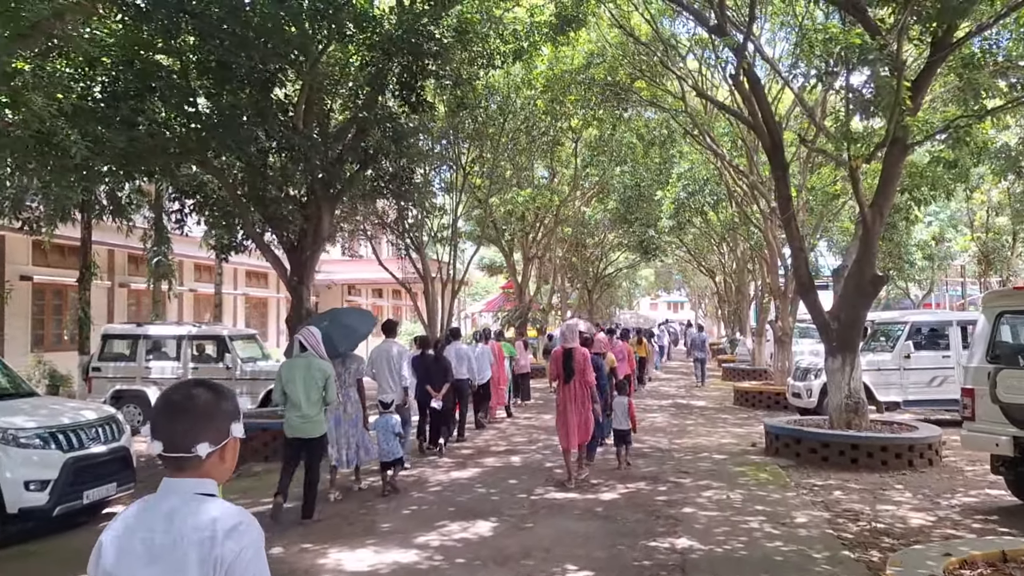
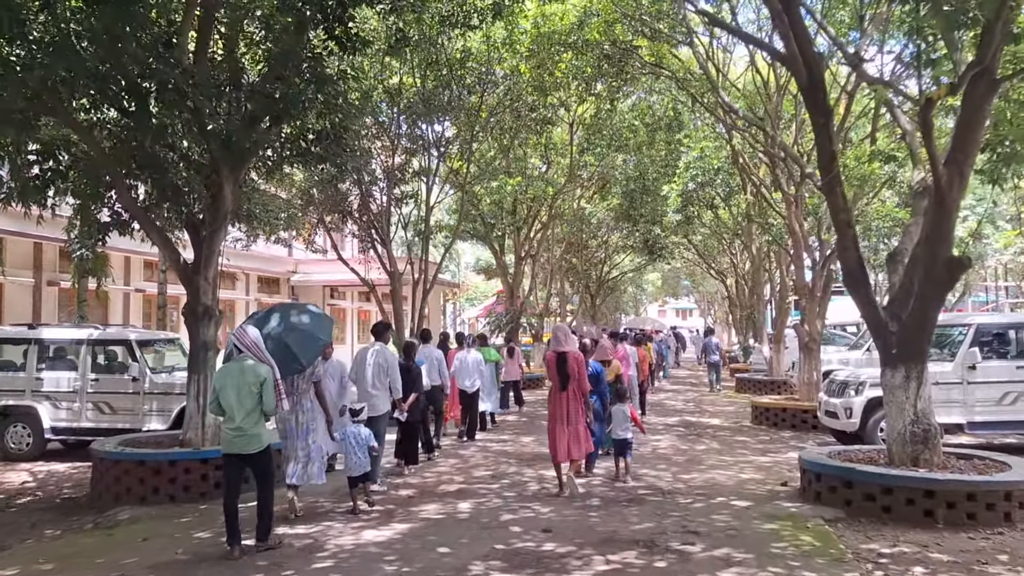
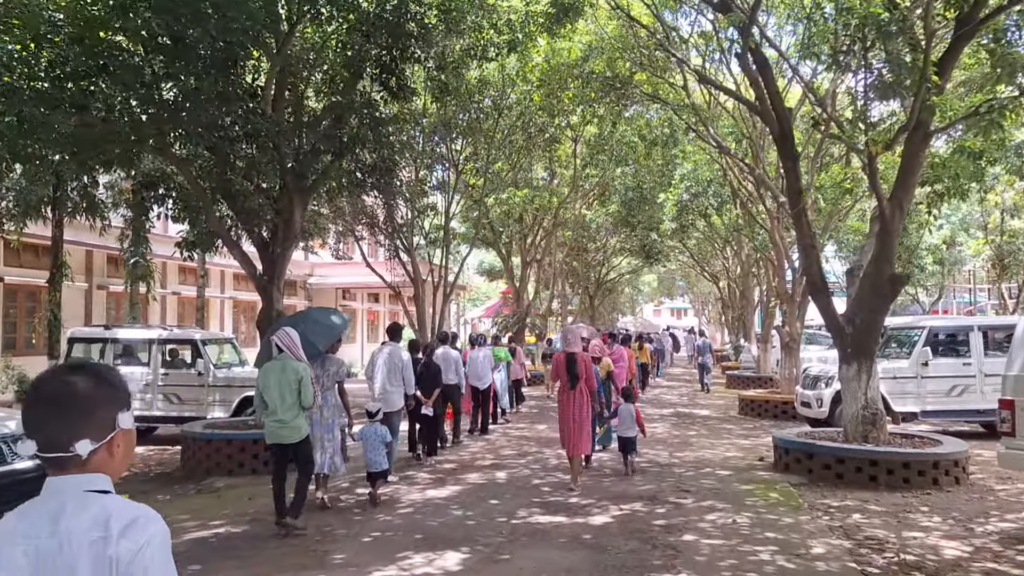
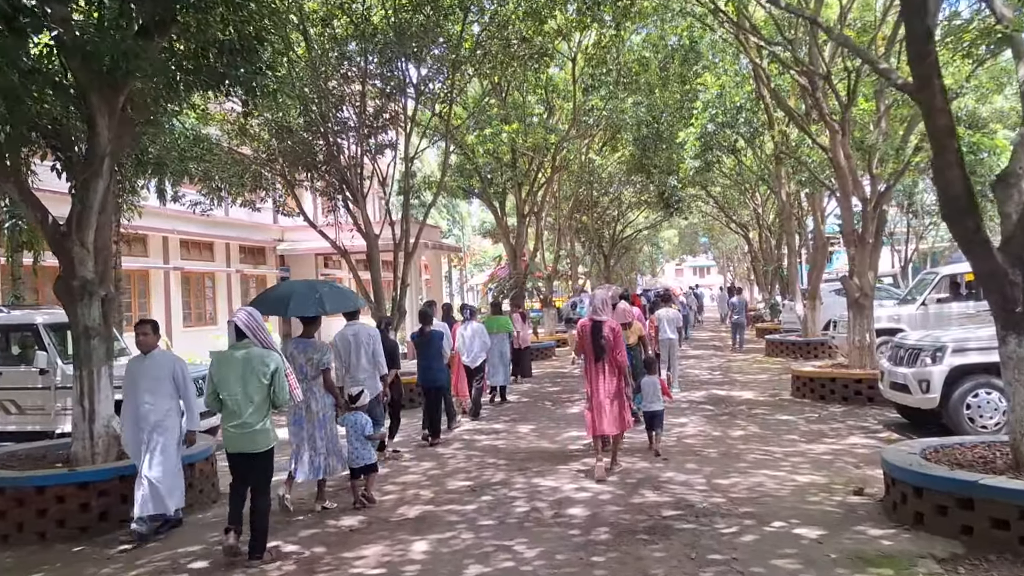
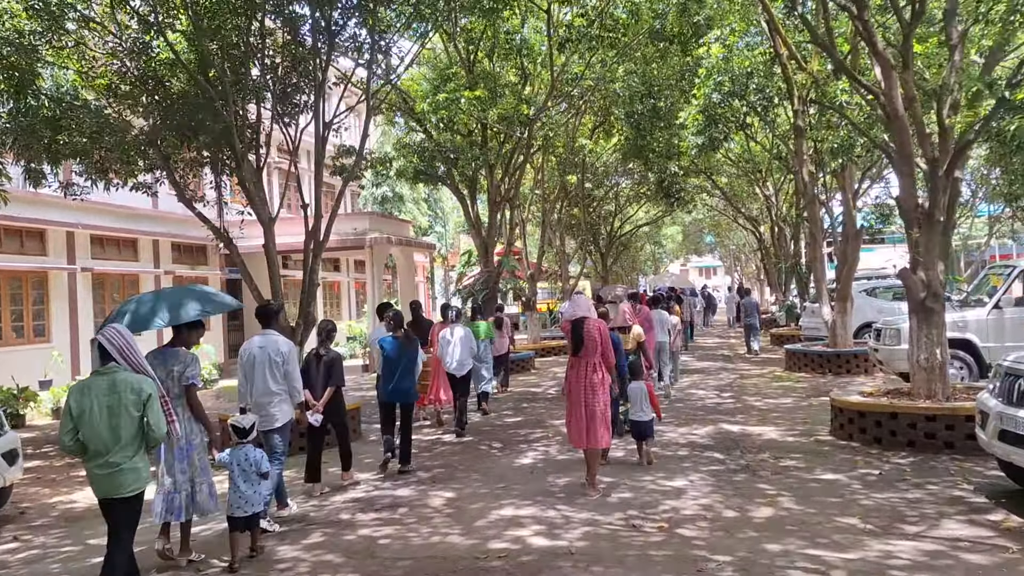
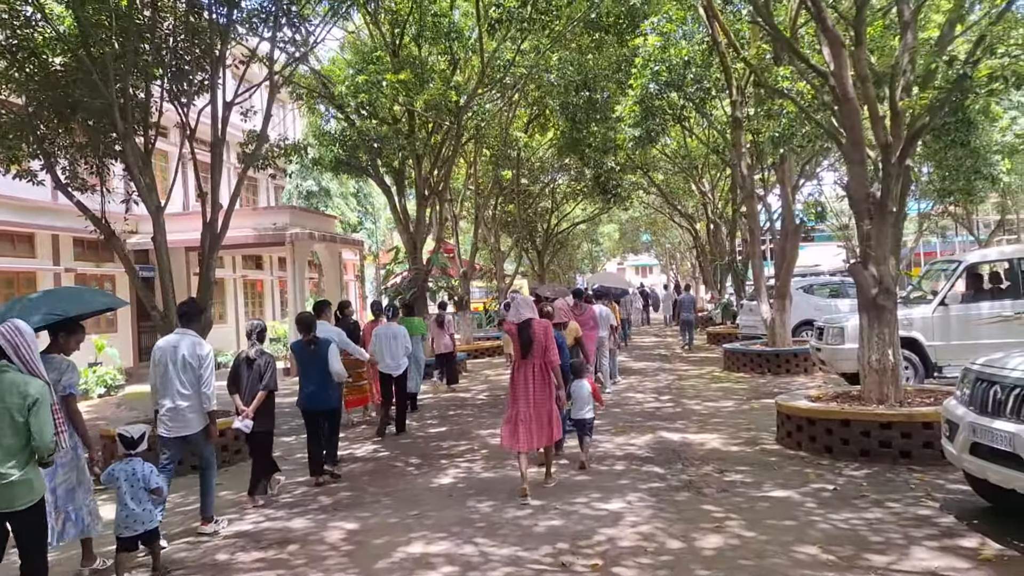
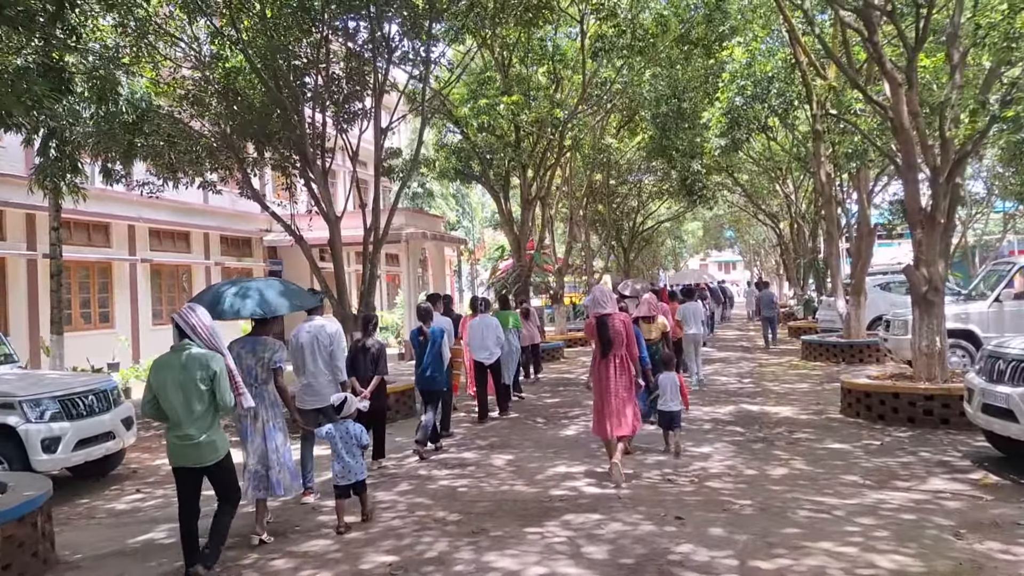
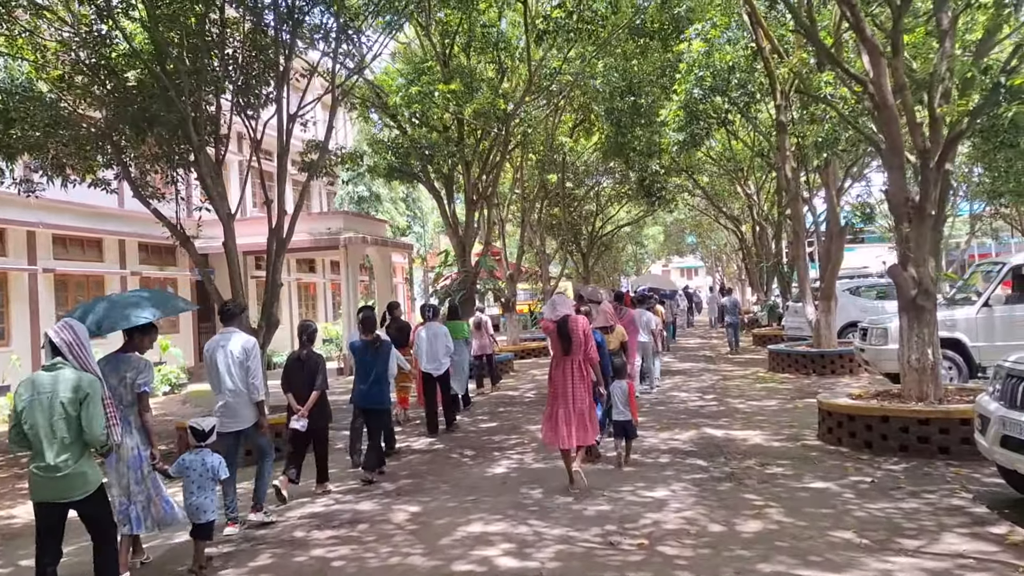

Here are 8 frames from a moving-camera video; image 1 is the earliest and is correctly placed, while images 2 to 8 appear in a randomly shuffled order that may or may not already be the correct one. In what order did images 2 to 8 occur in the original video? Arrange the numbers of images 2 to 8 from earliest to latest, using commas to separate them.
3, 2, 4, 7, 5, 8, 6
